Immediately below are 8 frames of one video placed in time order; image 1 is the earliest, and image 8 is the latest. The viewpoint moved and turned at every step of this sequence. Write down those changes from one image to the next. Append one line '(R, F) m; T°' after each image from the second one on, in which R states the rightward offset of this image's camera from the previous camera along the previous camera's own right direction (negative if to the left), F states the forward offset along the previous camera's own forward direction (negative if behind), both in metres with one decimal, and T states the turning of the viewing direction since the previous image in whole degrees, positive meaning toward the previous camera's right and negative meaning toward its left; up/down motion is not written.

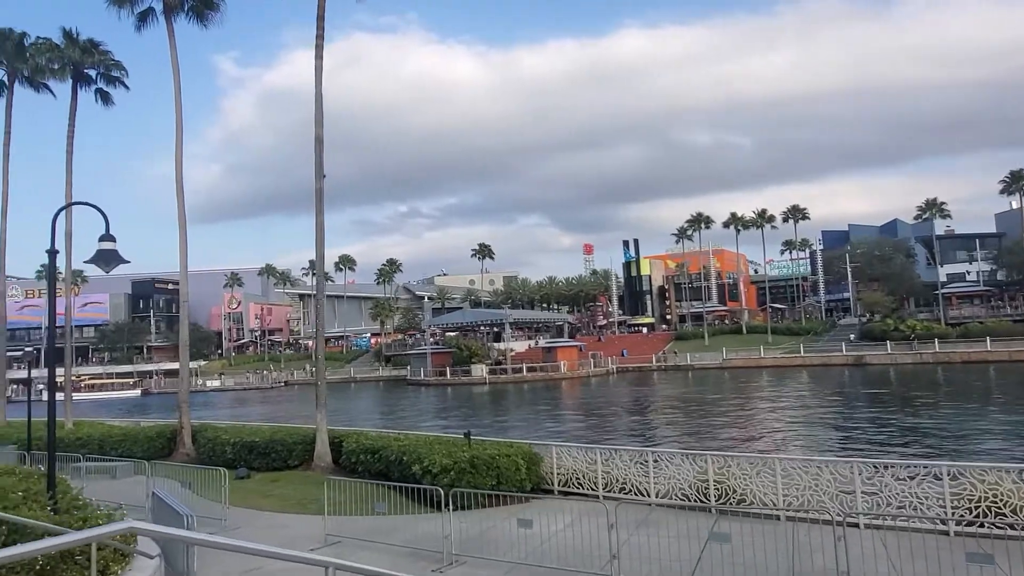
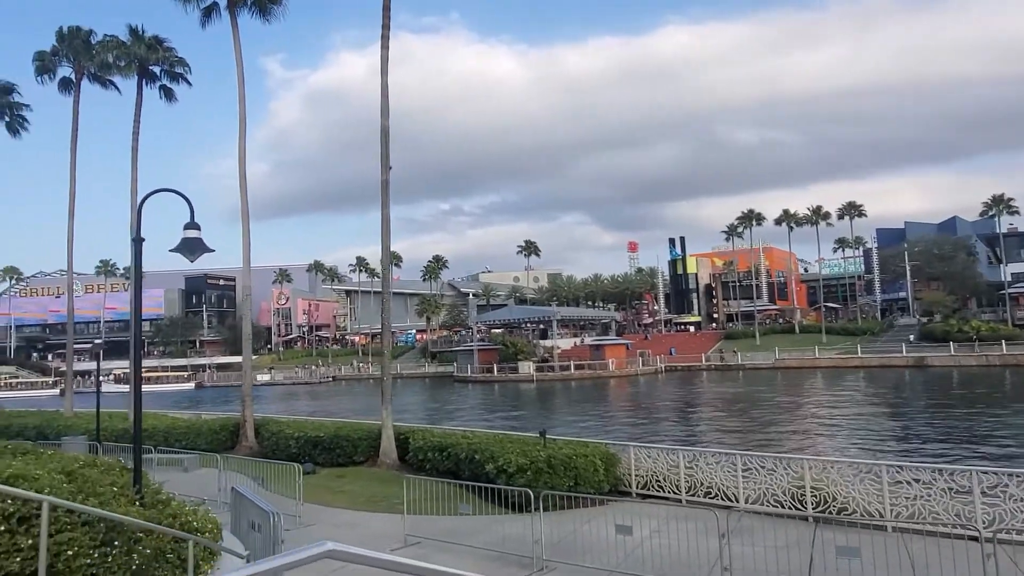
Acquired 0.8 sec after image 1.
(-0.6, +0.5) m; -3°
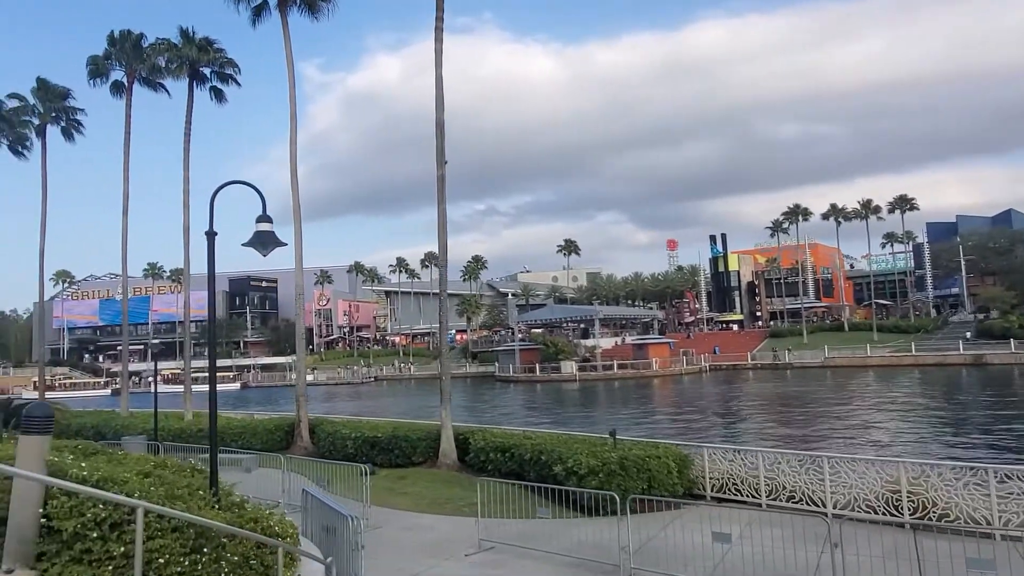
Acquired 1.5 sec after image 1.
(-0.5, +0.4) m; -3°
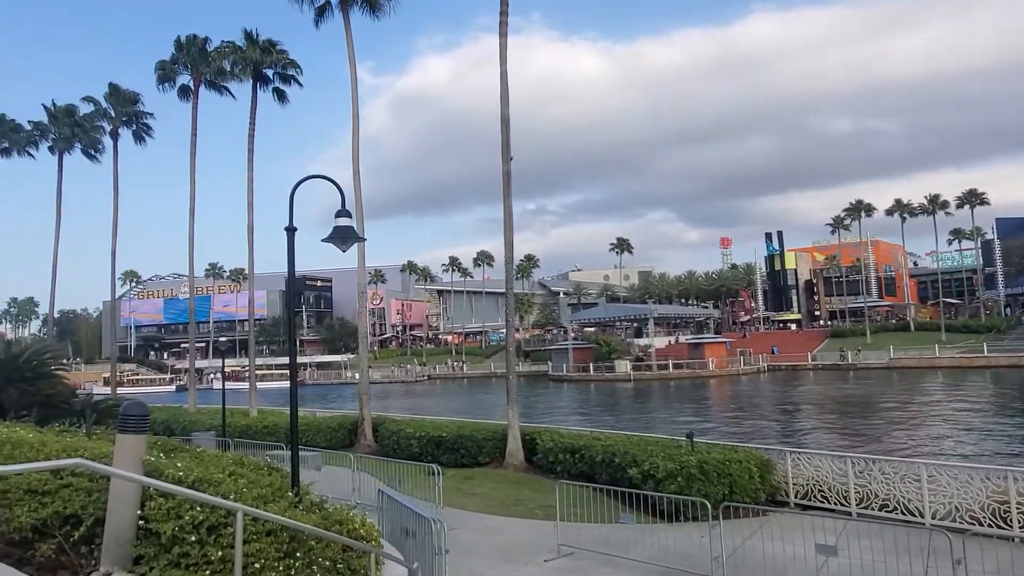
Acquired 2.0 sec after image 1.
(-0.4, +0.3) m; -4°
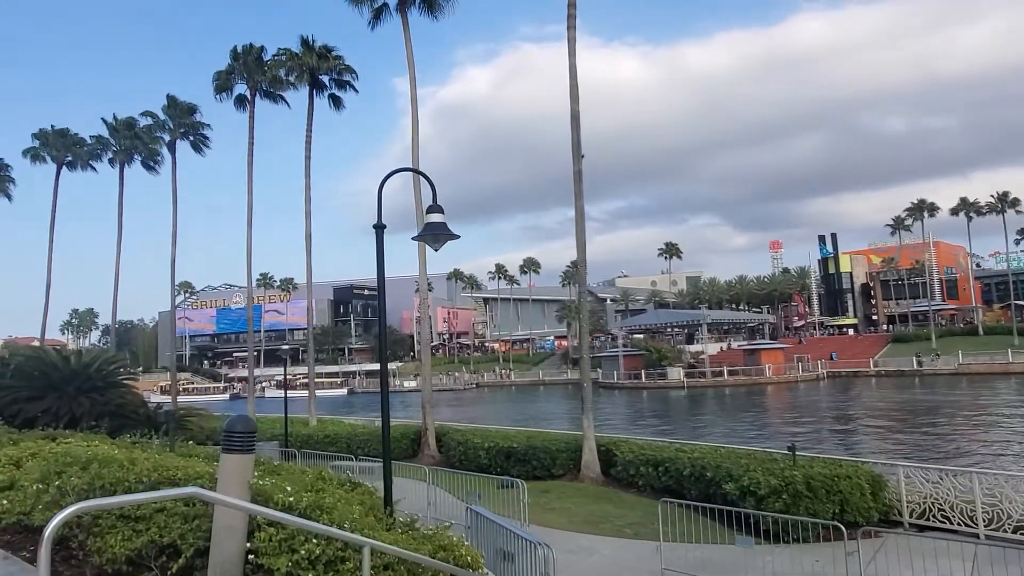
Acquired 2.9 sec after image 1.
(-0.6, +0.6) m; -3°
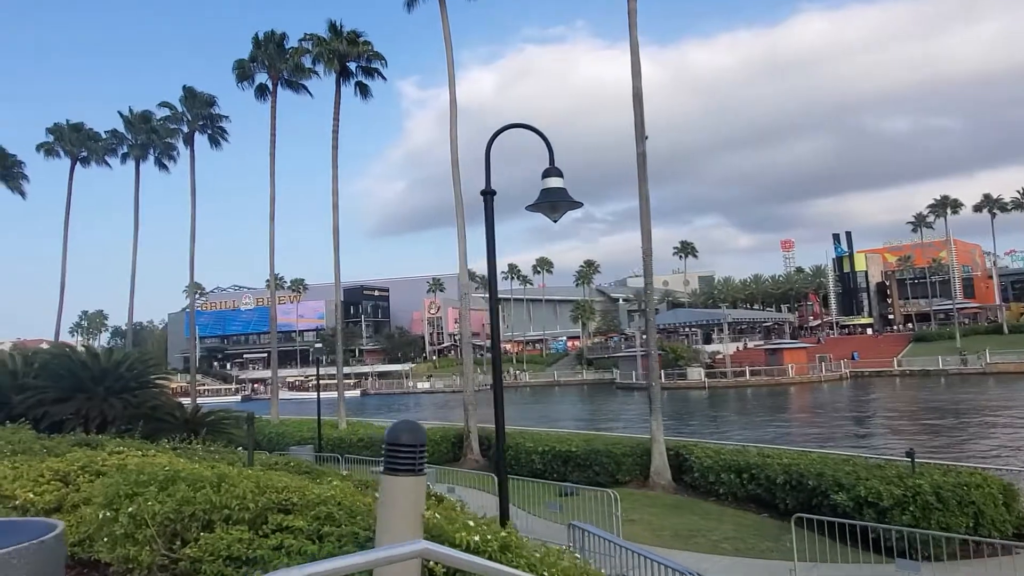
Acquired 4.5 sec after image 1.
(-1.0, +1.1) m; 0°
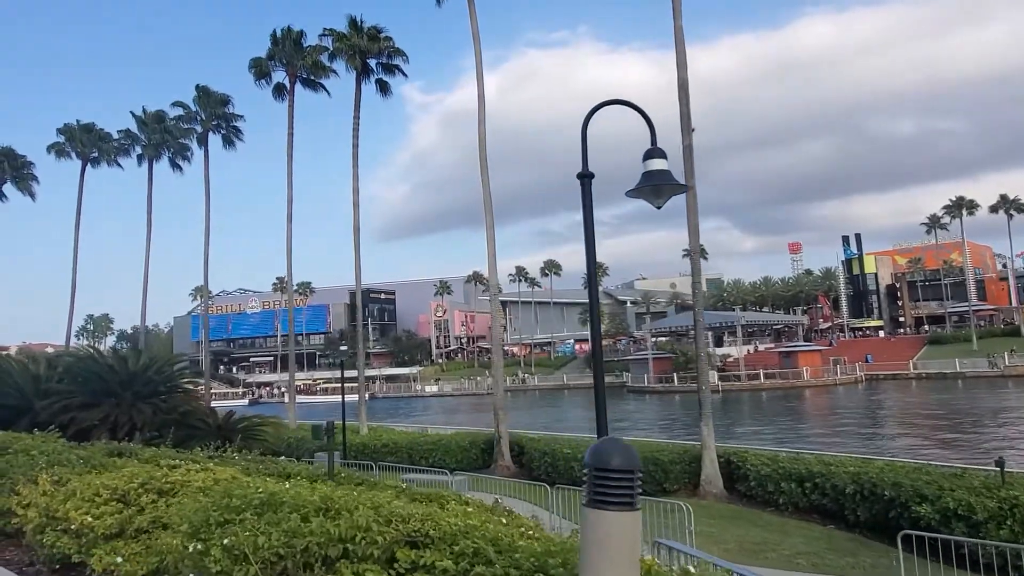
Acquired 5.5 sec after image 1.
(-0.7, +0.6) m; 0°
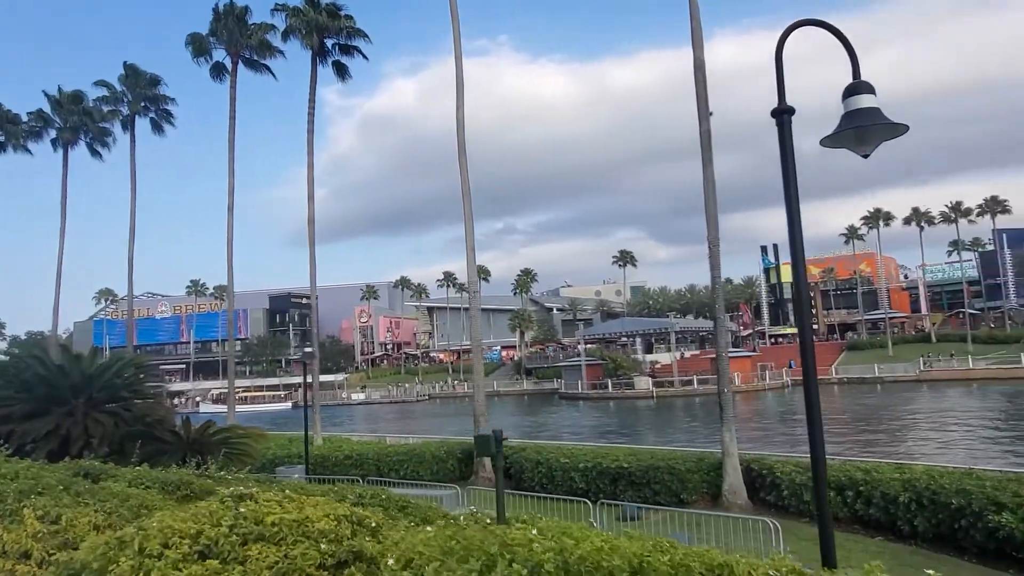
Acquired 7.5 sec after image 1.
(-1.4, +1.3) m; +6°
